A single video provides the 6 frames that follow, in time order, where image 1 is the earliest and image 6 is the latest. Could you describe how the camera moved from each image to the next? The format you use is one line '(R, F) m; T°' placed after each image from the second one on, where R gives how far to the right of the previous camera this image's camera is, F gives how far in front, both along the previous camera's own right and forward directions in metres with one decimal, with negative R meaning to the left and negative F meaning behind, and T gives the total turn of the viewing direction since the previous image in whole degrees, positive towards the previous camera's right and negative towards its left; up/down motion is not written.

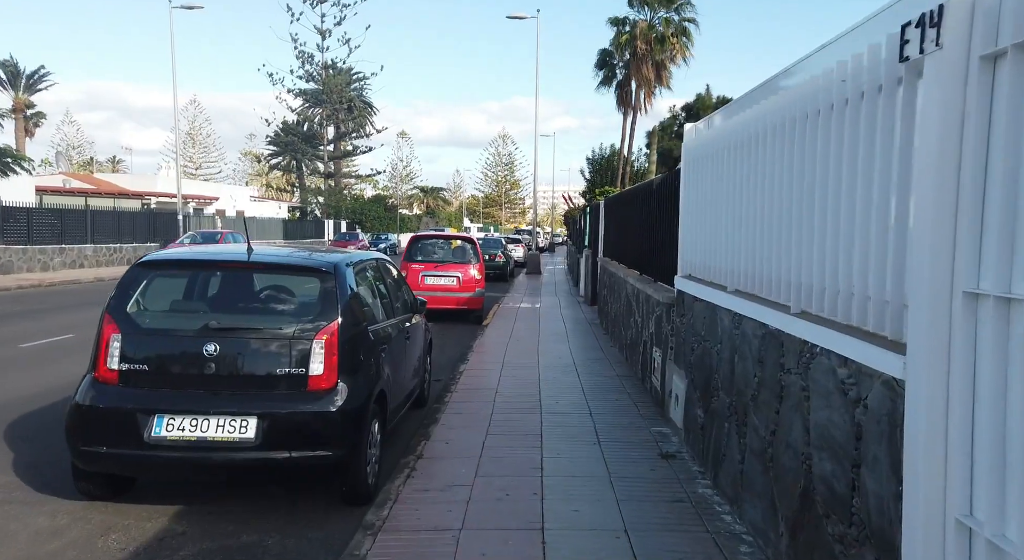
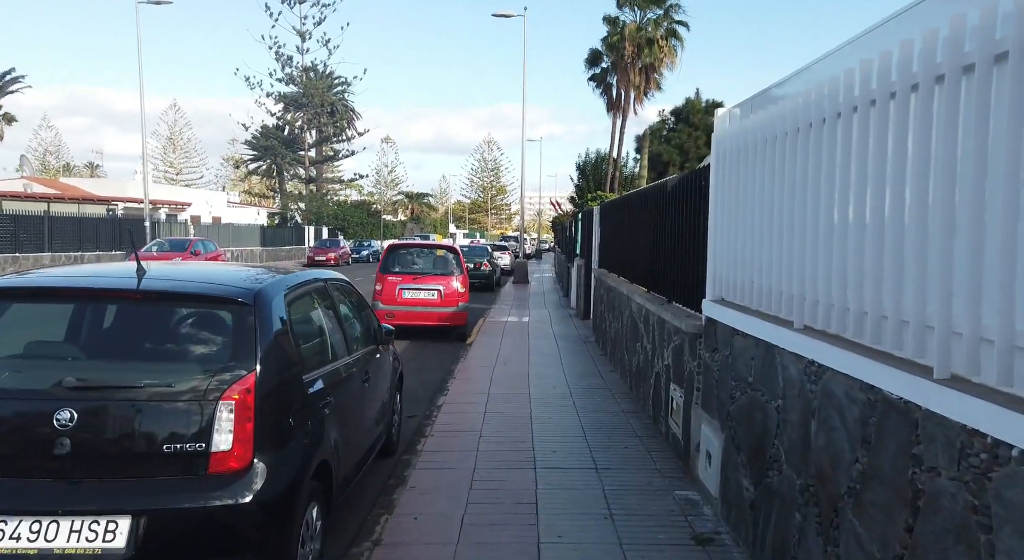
(0.0, +1.3) m; +1°
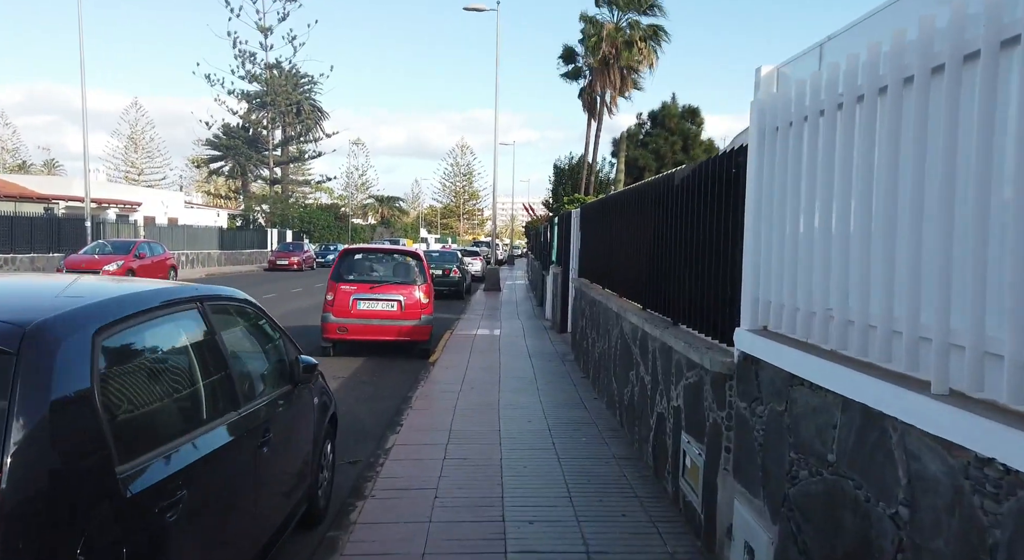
(0.0, +1.4) m; +2°
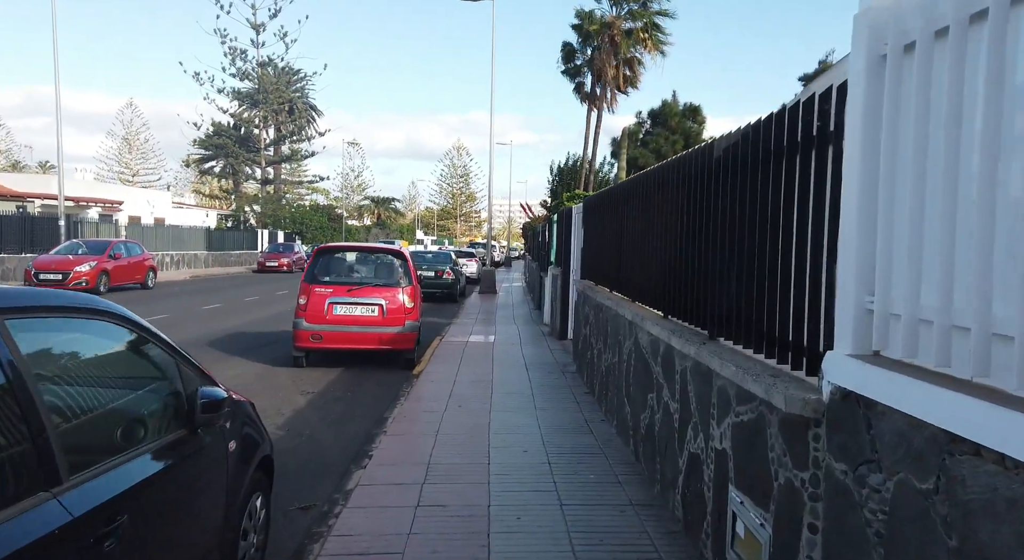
(0.0, +1.2) m; 0°
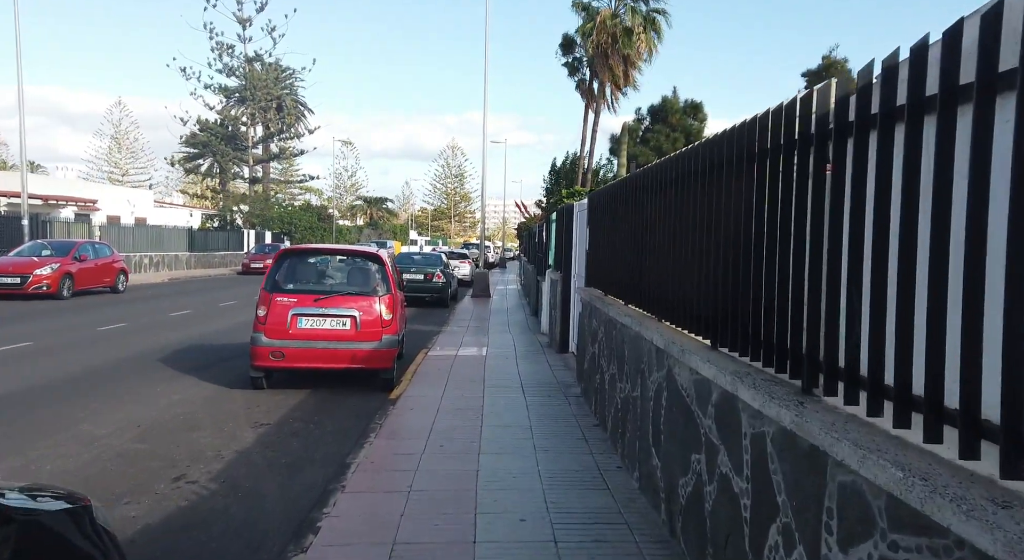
(0.0, +1.4) m; 0°
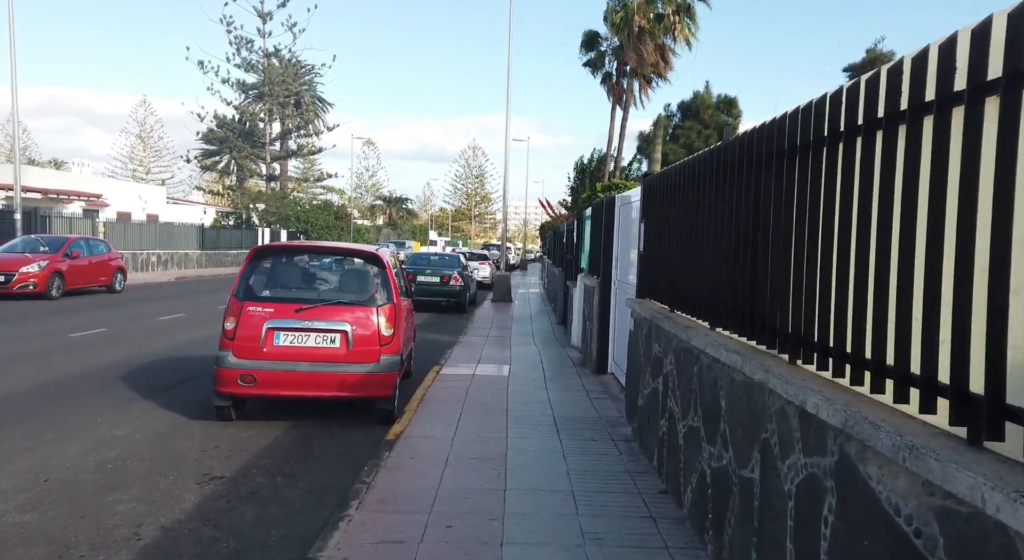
(-0.1, +1.9) m; -2°
